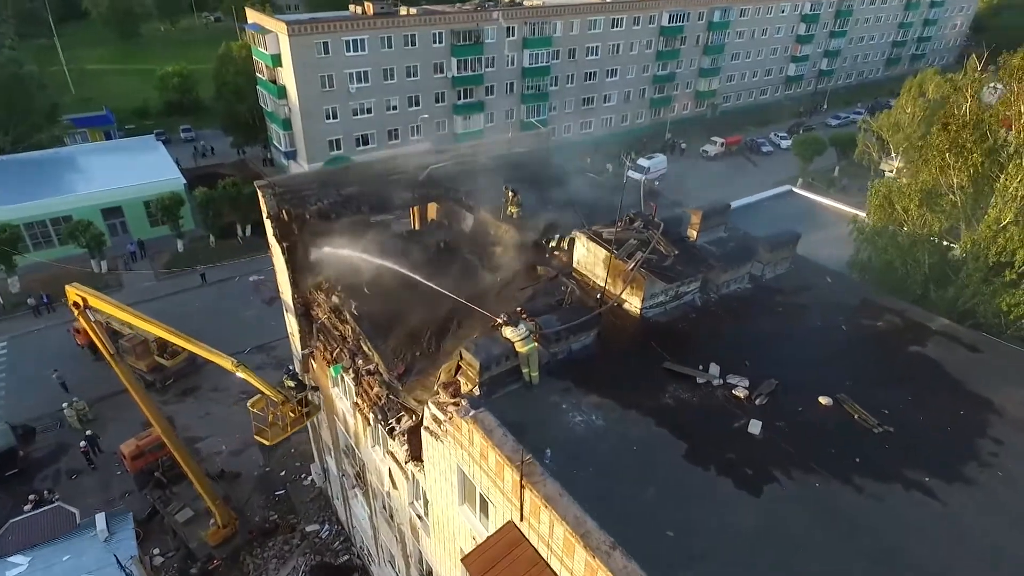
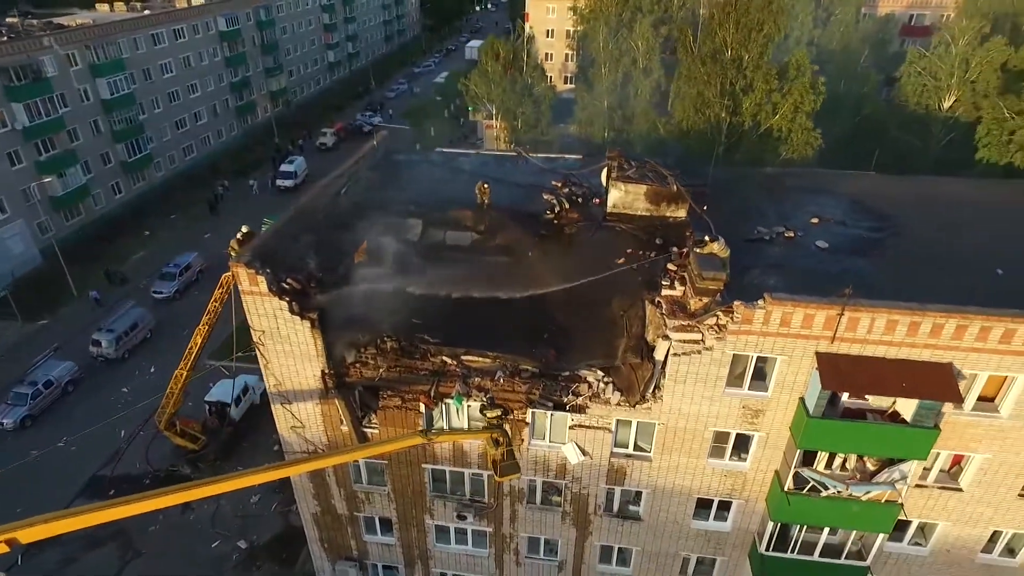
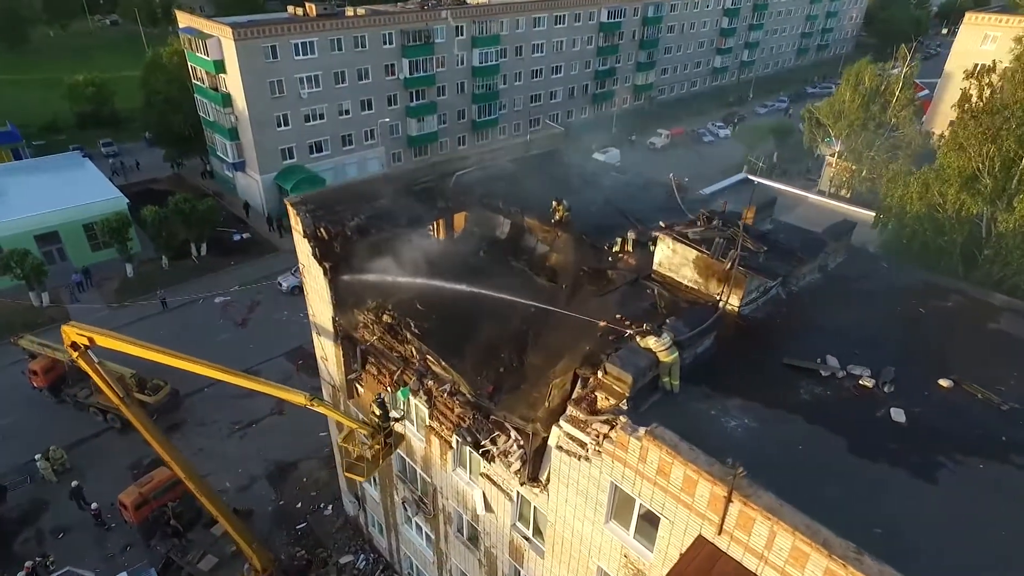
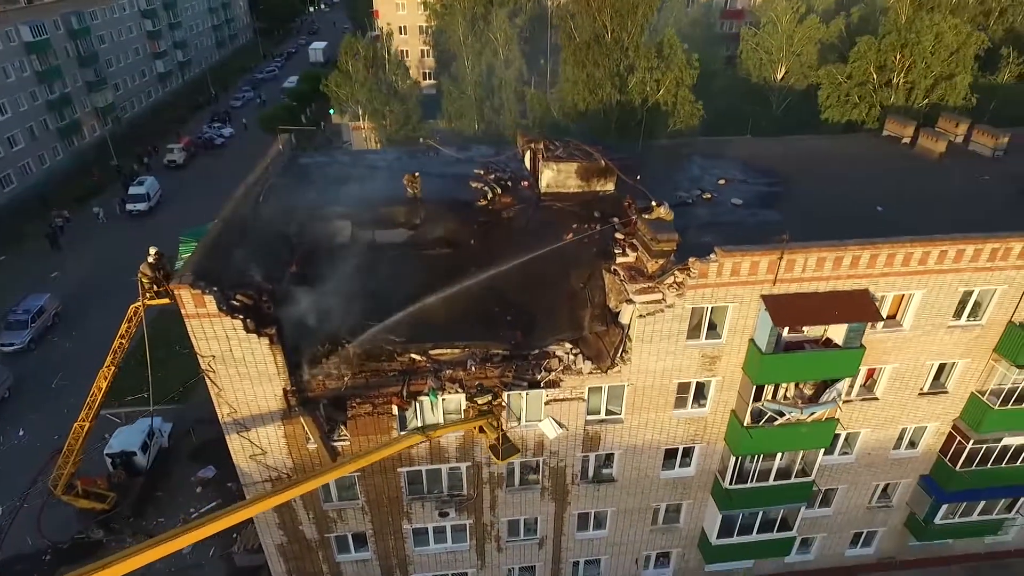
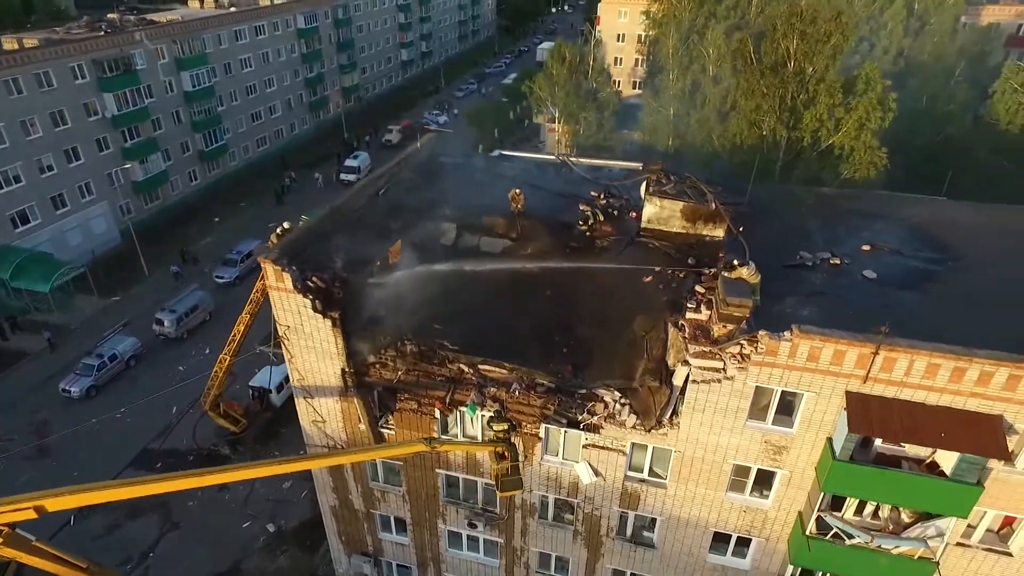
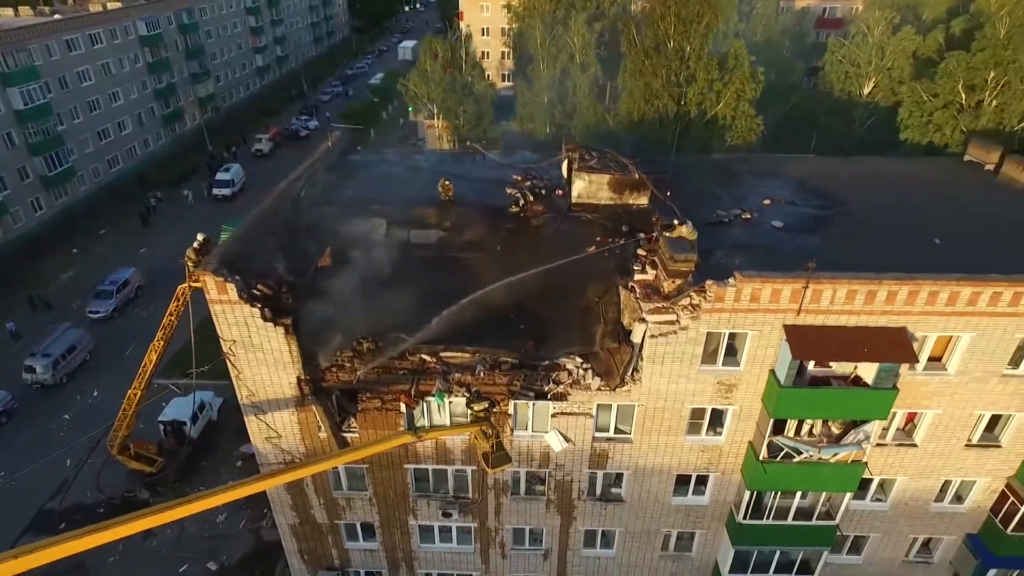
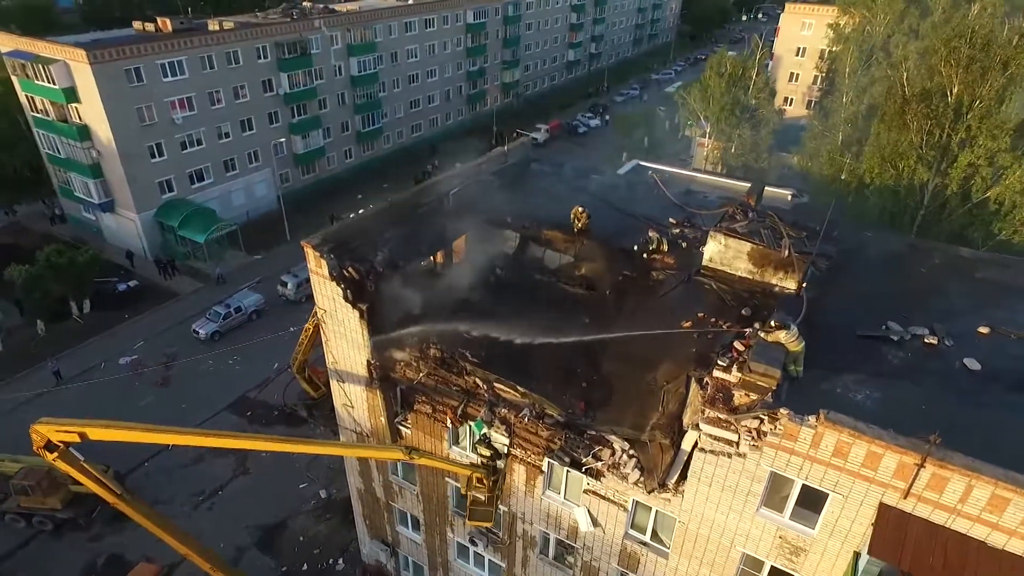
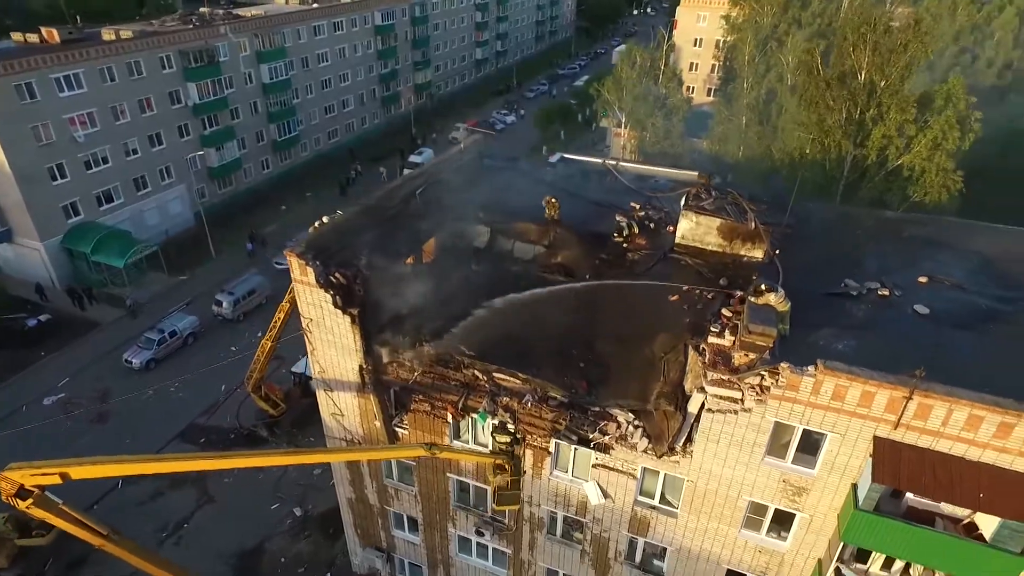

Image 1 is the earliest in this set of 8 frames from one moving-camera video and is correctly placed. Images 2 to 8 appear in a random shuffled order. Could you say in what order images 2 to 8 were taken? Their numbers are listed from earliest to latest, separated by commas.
3, 7, 8, 5, 2, 6, 4
